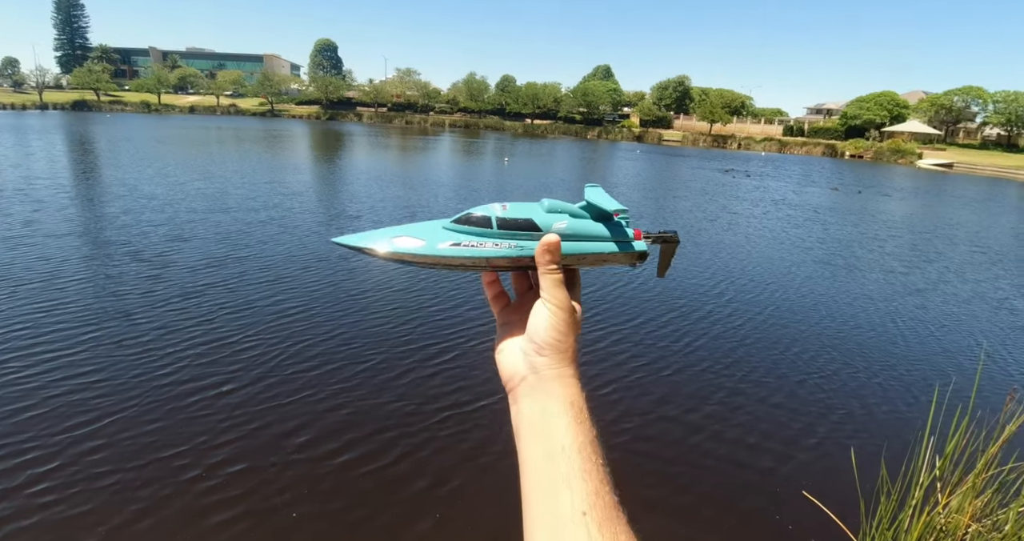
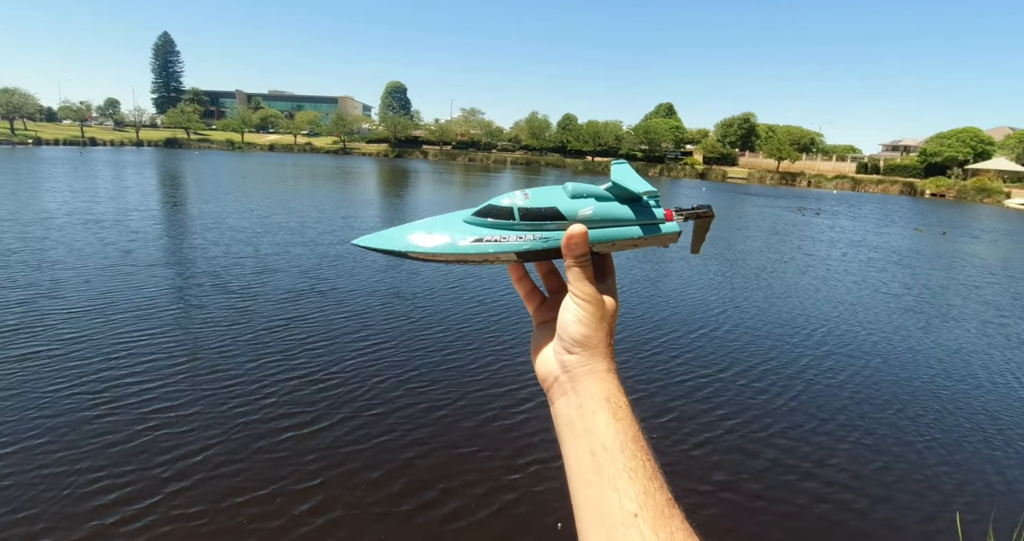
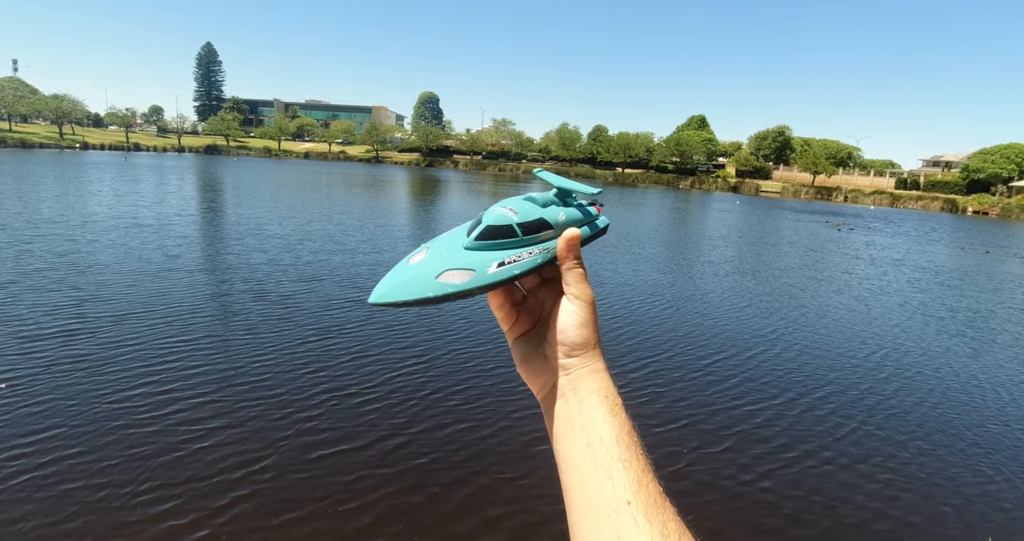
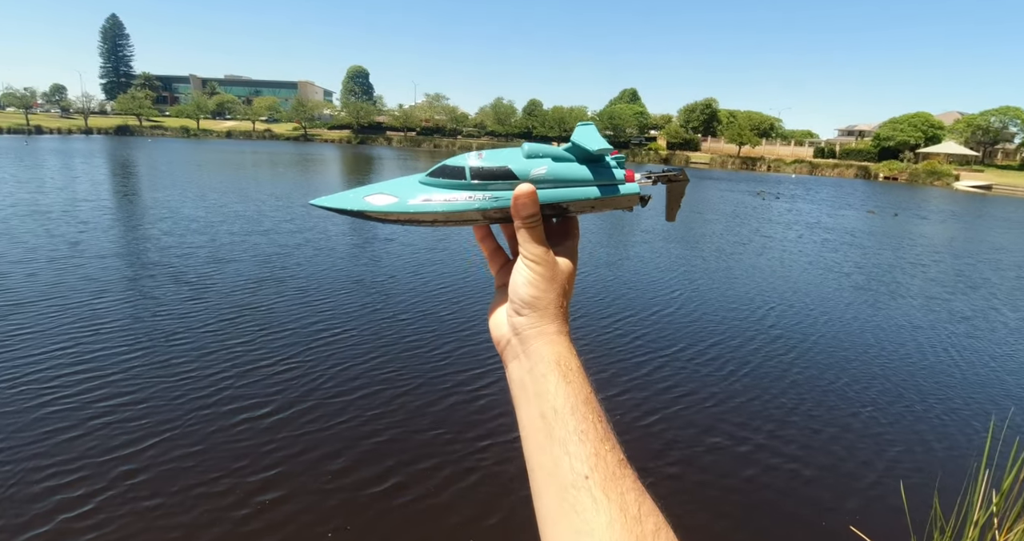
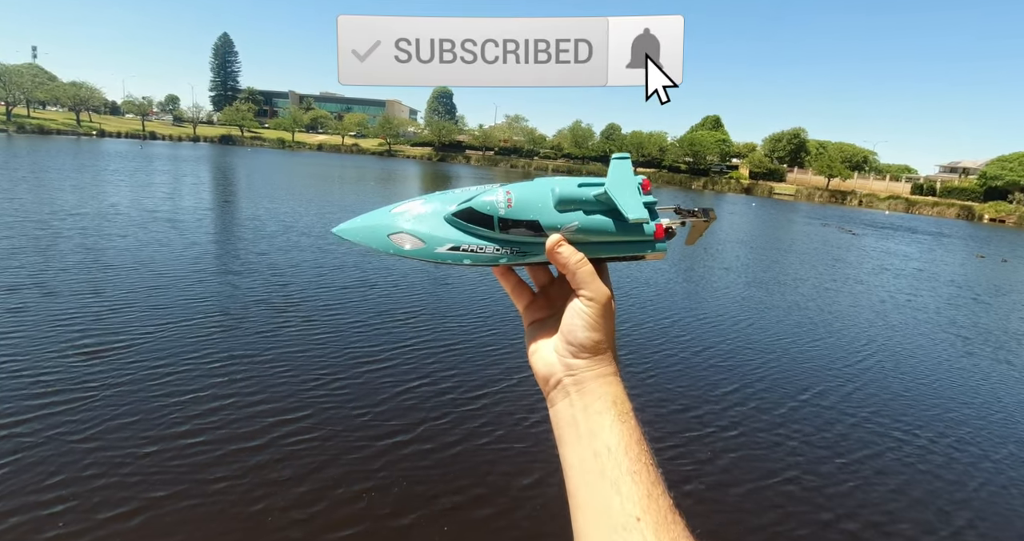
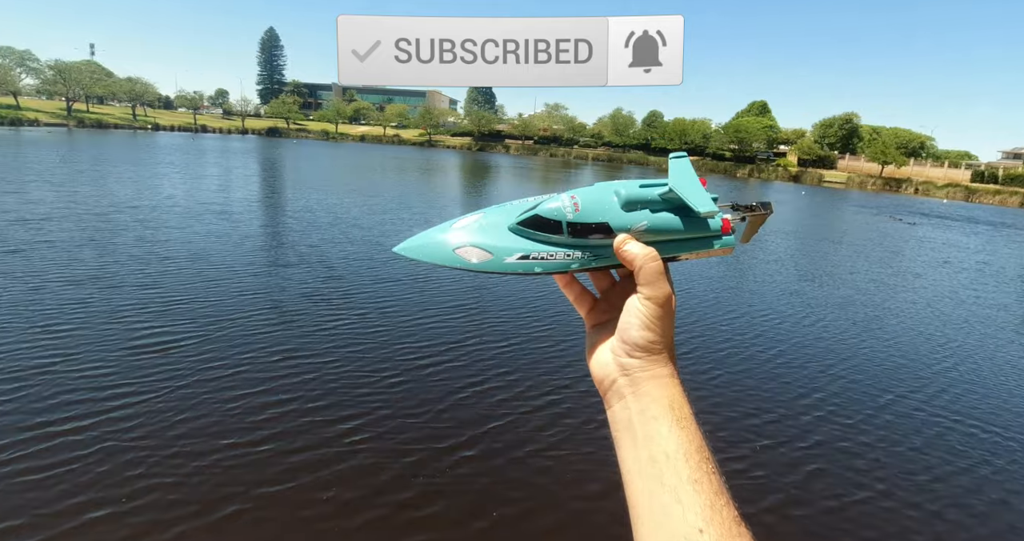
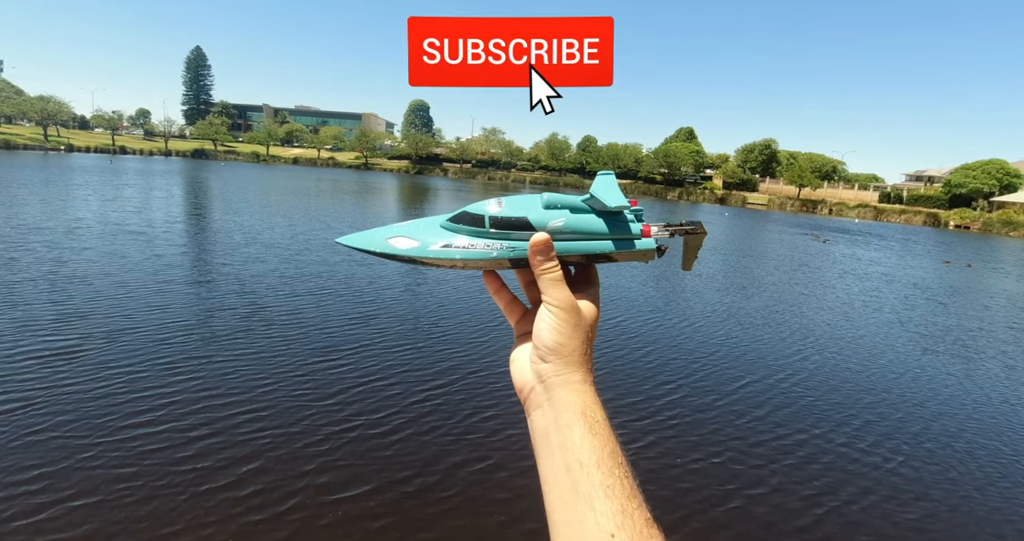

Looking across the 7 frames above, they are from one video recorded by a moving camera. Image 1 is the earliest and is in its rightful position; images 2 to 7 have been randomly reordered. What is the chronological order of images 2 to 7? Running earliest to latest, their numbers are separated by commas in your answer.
4, 2, 3, 7, 5, 6
